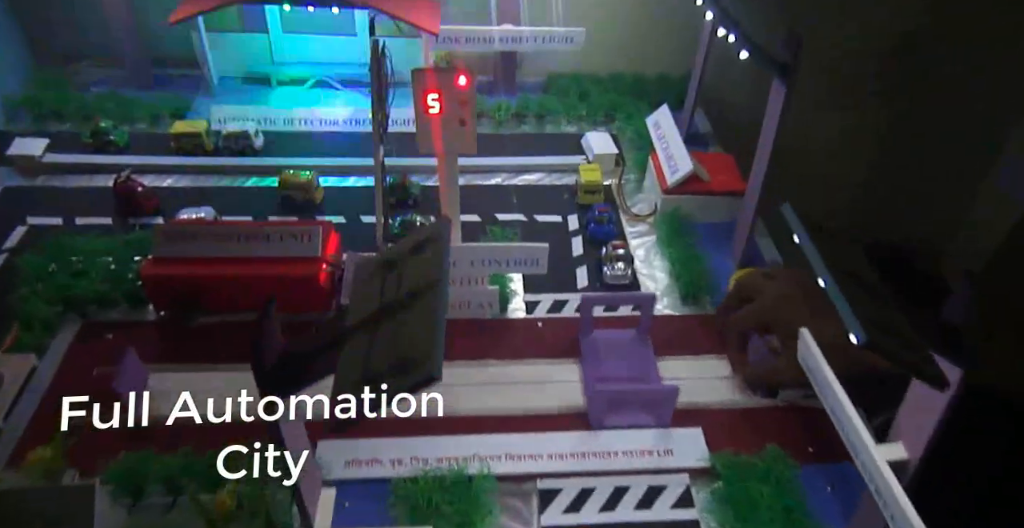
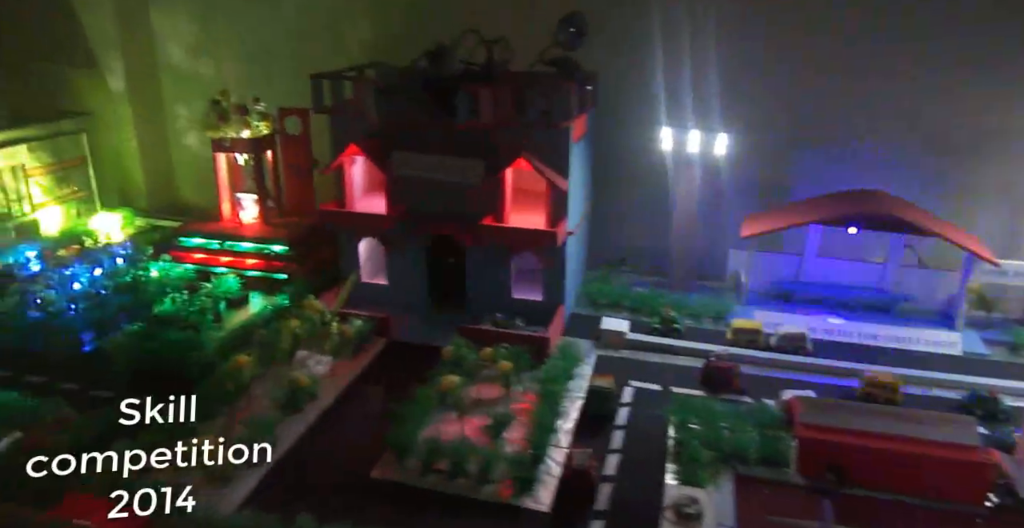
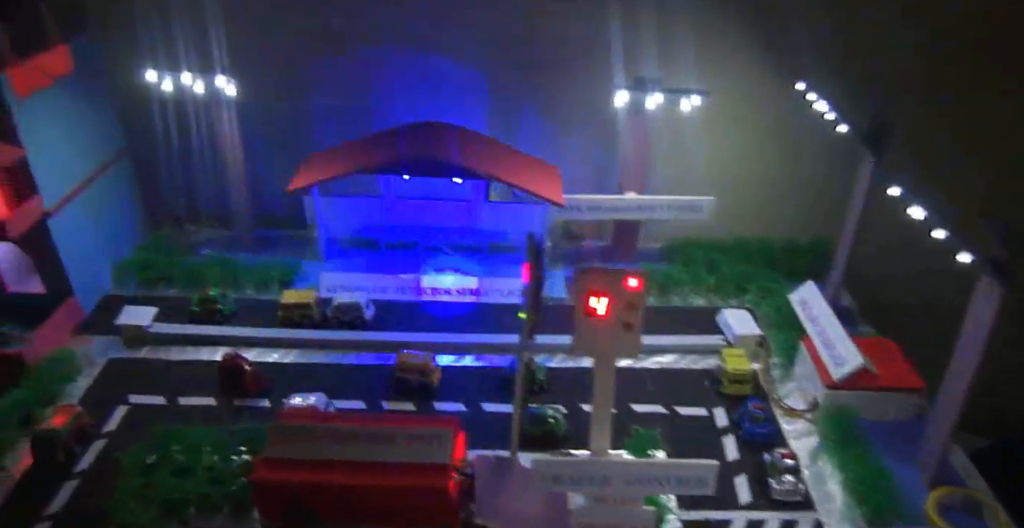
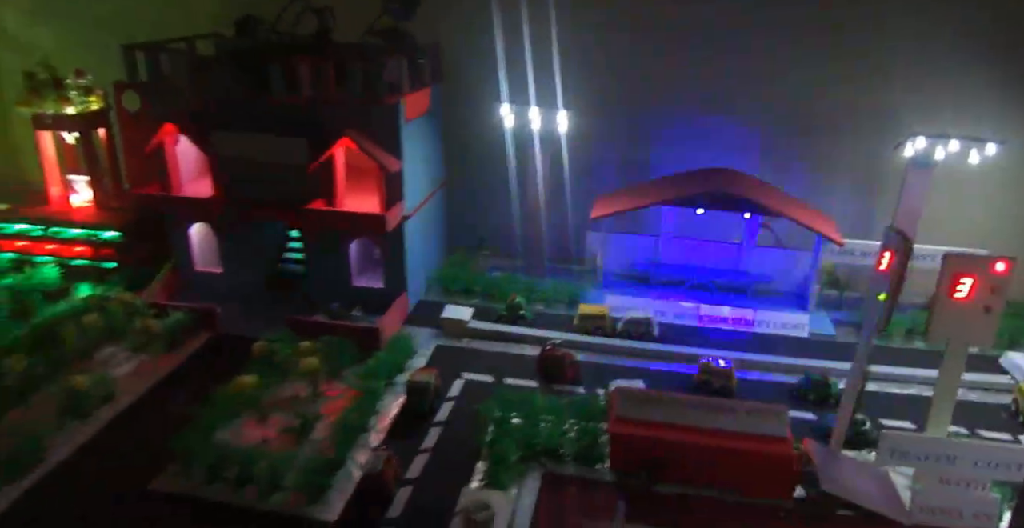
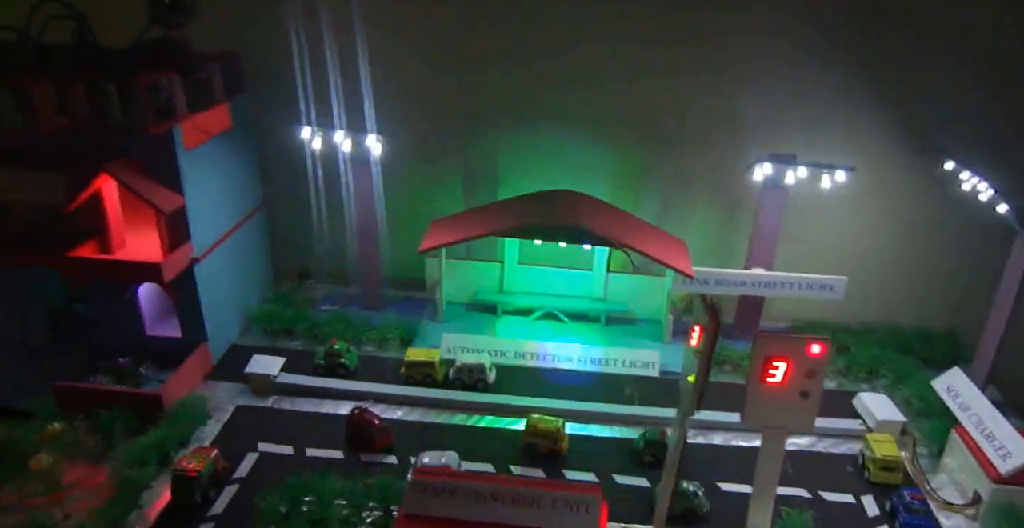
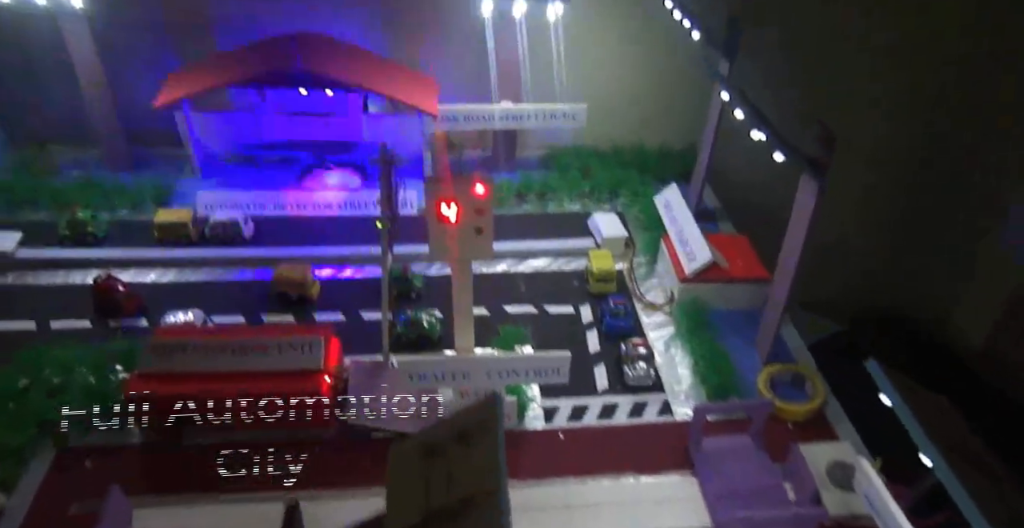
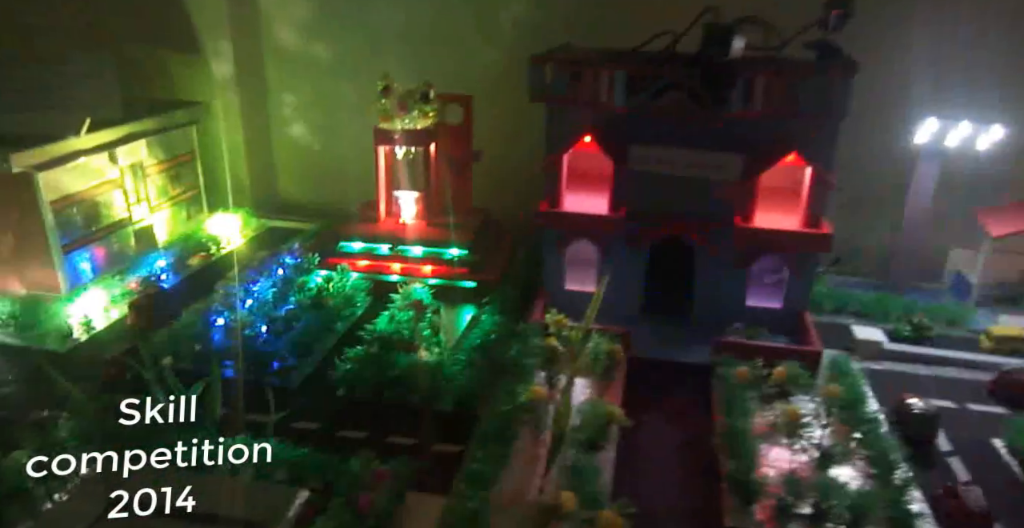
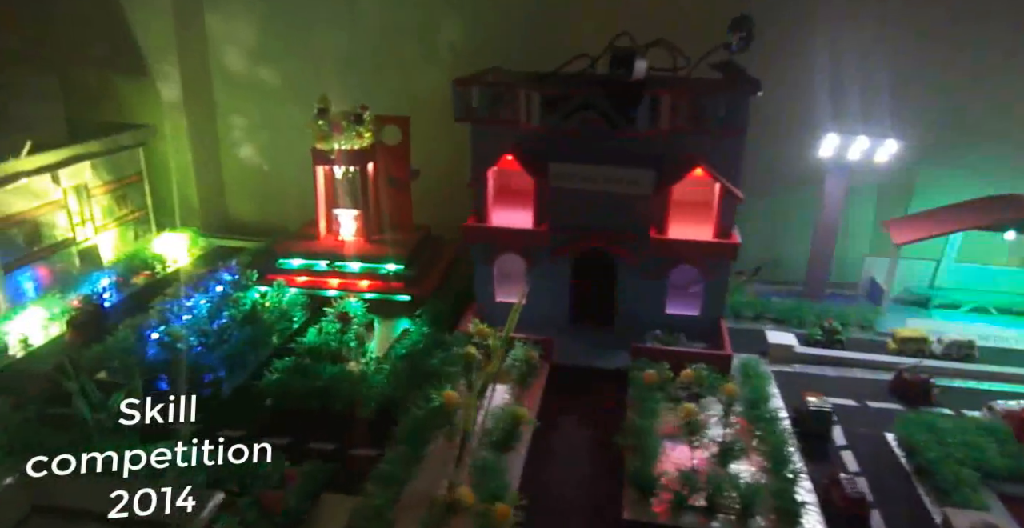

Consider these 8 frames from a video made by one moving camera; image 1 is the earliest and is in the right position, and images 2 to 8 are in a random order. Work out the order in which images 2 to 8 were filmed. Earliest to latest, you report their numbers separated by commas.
6, 3, 5, 4, 2, 8, 7
